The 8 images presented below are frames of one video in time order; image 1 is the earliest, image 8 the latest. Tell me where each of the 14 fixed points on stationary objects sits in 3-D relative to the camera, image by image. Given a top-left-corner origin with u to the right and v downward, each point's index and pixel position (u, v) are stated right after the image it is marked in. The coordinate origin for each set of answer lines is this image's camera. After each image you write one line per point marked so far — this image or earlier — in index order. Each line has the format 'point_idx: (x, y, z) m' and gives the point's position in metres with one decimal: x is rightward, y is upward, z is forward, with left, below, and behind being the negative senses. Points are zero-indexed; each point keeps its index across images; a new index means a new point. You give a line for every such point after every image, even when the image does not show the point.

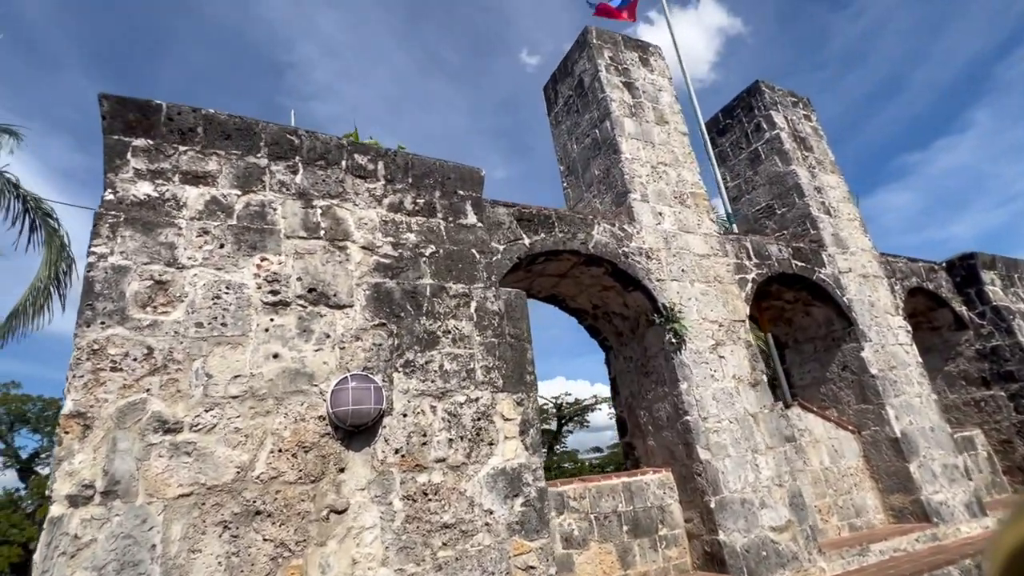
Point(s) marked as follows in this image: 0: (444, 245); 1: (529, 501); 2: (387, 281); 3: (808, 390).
0: (-0.6, +0.4, +4.2) m
1: (+0.1, -1.5, +3.6) m
2: (-0.9, +0.1, +3.8) m
3: (+4.4, -1.5, +7.7) m
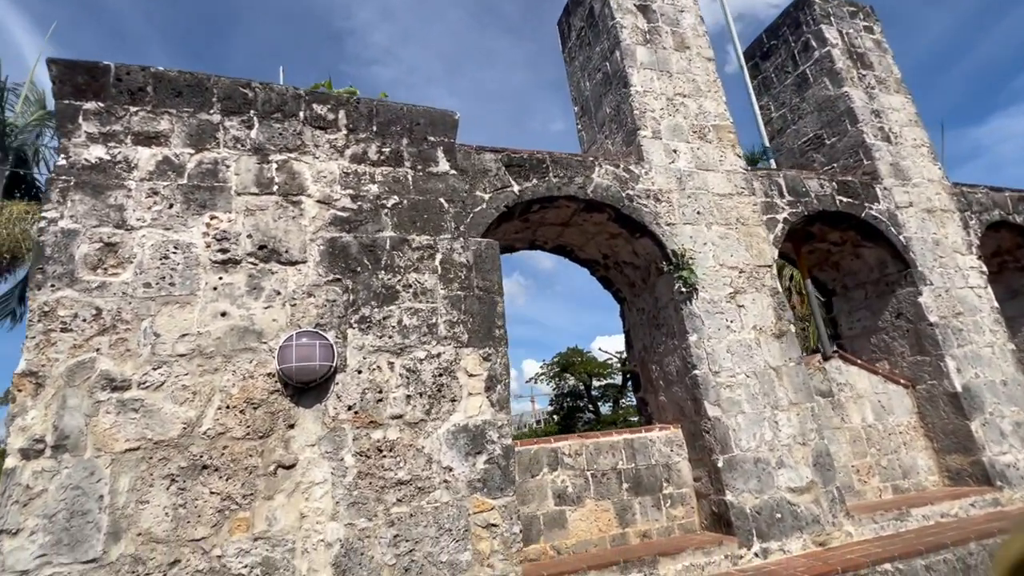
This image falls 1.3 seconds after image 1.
0: (-0.8, +0.7, +4.0) m
1: (-0.1, -1.2, +3.5) m
2: (-1.2, +0.4, +3.7) m
3: (+4.7, -0.7, +6.9) m
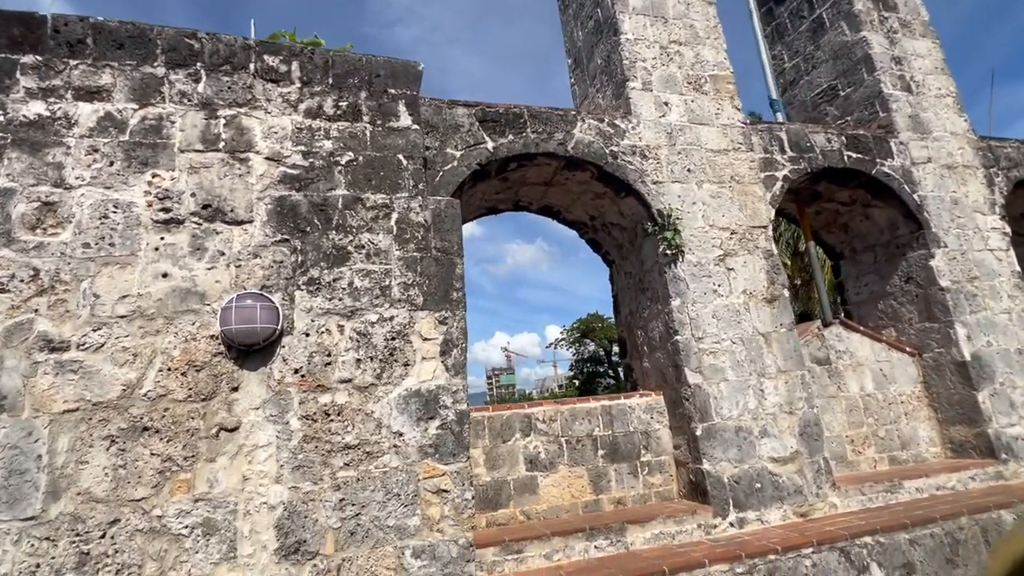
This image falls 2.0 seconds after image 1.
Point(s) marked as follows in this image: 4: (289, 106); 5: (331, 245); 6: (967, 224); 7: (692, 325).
0: (-1.1, +1.0, +3.8) m
1: (-0.4, -0.9, +3.4) m
2: (-1.5, +0.6, +3.5) m
3: (+4.5, -0.3, +6.6) m
4: (-1.6, +1.3, +3.8) m
5: (-1.2, +0.3, +3.5) m
6: (+5.4, +0.8, +6.1) m
7: (+1.7, -0.3, +4.8) m
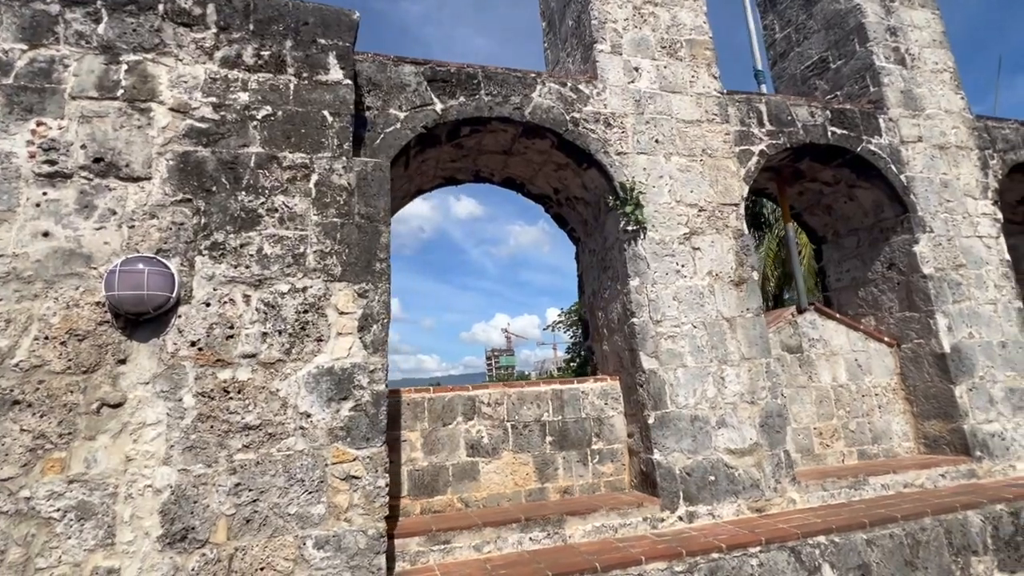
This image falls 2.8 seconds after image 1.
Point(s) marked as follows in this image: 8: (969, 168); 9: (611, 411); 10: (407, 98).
0: (-1.5, +1.2, +3.4) m
1: (-0.9, -0.7, +3.1) m
2: (-1.9, +0.9, +3.2) m
3: (+4.1, -0.1, +6.3) m
4: (-2.1, +1.6, +3.4) m
5: (-1.7, +0.5, +3.2) m
6: (+5.0, +0.9, +5.7) m
7: (+1.2, -0.2, +4.5) m
8: (+5.3, +1.4, +5.9) m
9: (+0.9, -1.1, +4.6) m
10: (-0.9, +1.6, +4.3) m
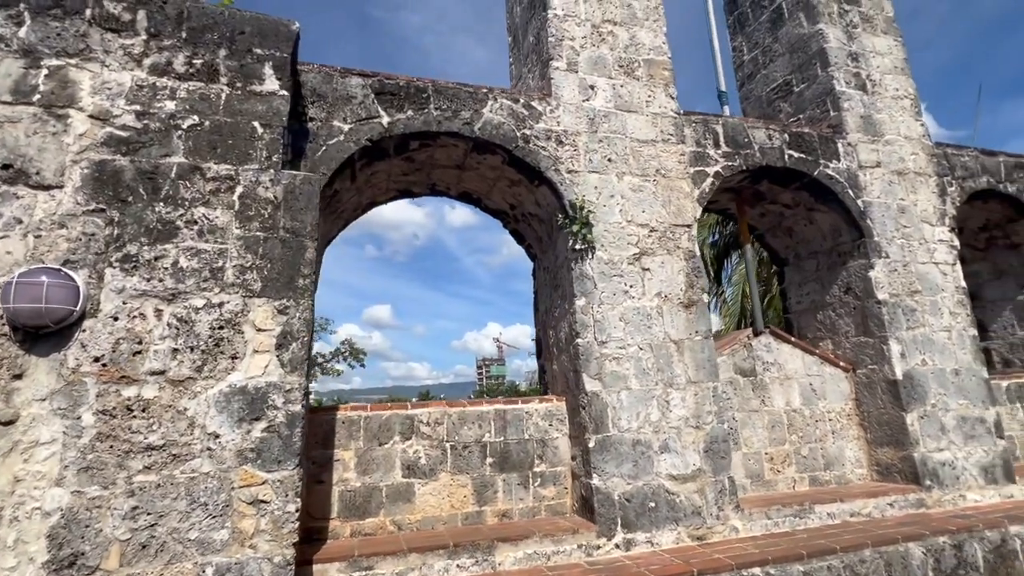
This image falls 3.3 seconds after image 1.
0: (-2.0, +1.1, +3.4) m
1: (-1.4, -0.8, +3.0) m
2: (-2.4, +0.8, +3.1) m
3: (+3.6, -0.4, +6.3) m
4: (-2.5, +1.5, +3.3) m
5: (-2.1, +0.4, +3.1) m
6: (+4.5, +0.6, +5.8) m
7: (+0.7, -0.3, +4.4) m
8: (+4.8, +1.1, +6.0) m
9: (+0.4, -1.3, +4.5) m
10: (-1.3, +1.5, +4.2) m
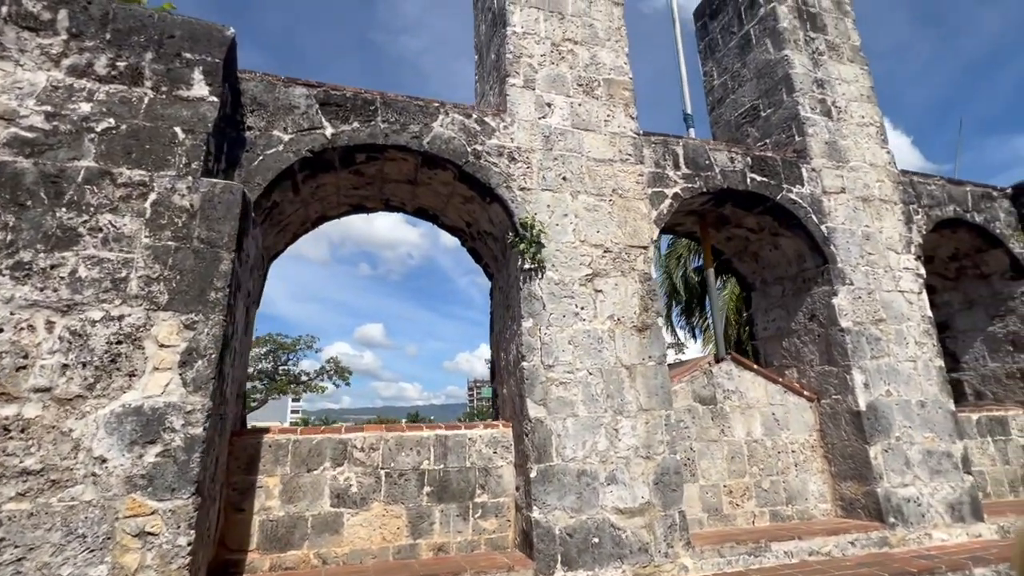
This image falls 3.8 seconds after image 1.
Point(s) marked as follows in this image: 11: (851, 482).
0: (-2.4, +1.1, +3.2) m
1: (-1.9, -0.9, +2.8) m
2: (-2.8, +0.7, +2.9) m
3: (+3.1, -0.7, +6.1) m
4: (-2.9, +1.4, +3.2) m
5: (-2.6, +0.4, +2.9) m
6: (+4.0, +0.3, +5.7) m
7: (+0.3, -0.5, +4.2) m
8: (+4.4, +0.8, +5.9) m
9: (-0.1, -1.4, +4.3) m
10: (-1.7, +1.3, +4.1) m
11: (+3.4, -1.9, +5.1) m
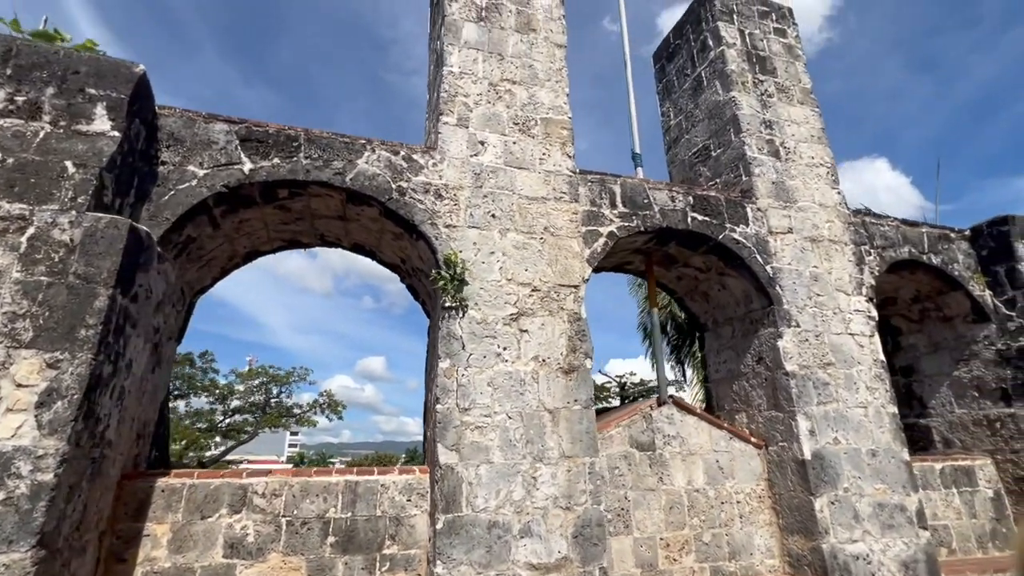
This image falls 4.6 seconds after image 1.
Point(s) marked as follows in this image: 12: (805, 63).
0: (-3.0, +0.8, +3.2) m
1: (-2.5, -1.1, +2.6) m
2: (-3.5, +0.5, +2.9) m
3: (+2.4, -1.1, +5.9) m
4: (-3.6, +1.2, +3.2) m
5: (-3.2, +0.2, +2.8) m
6: (+3.4, -0.2, +5.5) m
7: (-0.4, -0.8, +4.1) m
8: (+3.7, +0.3, +5.8) m
9: (-0.8, -1.8, +4.1) m
10: (-2.4, +1.1, +4.1) m
11: (+2.7, -2.3, +4.8) m
12: (+3.9, +3.0, +6.8) m
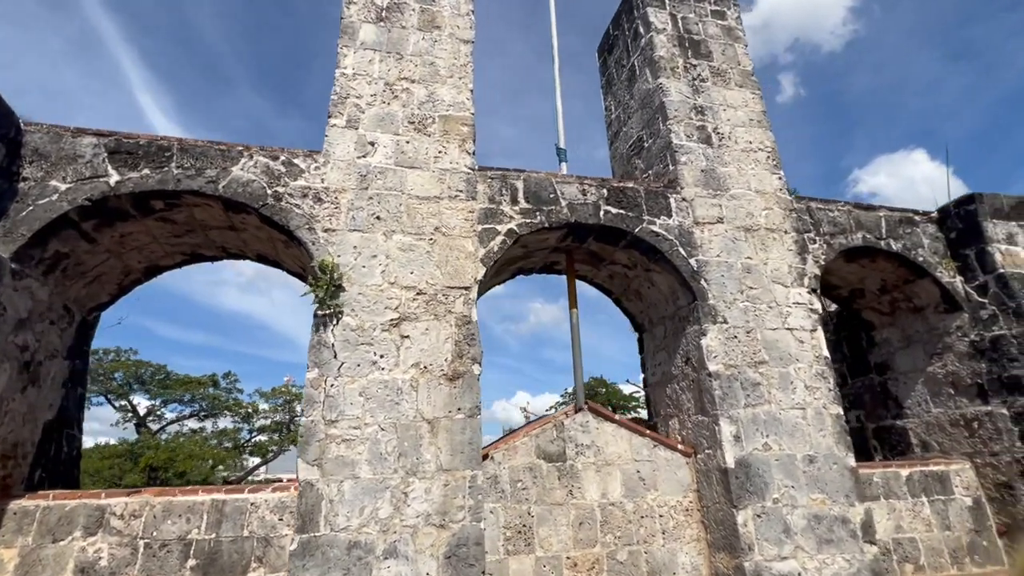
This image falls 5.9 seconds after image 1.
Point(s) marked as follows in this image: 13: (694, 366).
0: (-4.1, +0.7, +3.2) m
1: (-3.6, -1.2, +2.5) m
2: (-4.6, +0.4, +2.9) m
3: (+1.5, -1.1, +5.5) m
4: (-4.6, +1.1, +3.2) m
5: (-4.3, 0.0, +2.8) m
6: (+2.5, -0.1, +5.1) m
7: (-1.4, -0.9, +3.8) m
8: (+2.8, +0.4, +5.3) m
9: (-1.7, -1.8, +3.9) m
10: (-3.4, +0.9, +4.0) m
11: (+1.8, -2.3, +4.4) m
12: (+2.9, +3.0, +6.4) m
13: (+1.8, -0.7, +4.9) m
